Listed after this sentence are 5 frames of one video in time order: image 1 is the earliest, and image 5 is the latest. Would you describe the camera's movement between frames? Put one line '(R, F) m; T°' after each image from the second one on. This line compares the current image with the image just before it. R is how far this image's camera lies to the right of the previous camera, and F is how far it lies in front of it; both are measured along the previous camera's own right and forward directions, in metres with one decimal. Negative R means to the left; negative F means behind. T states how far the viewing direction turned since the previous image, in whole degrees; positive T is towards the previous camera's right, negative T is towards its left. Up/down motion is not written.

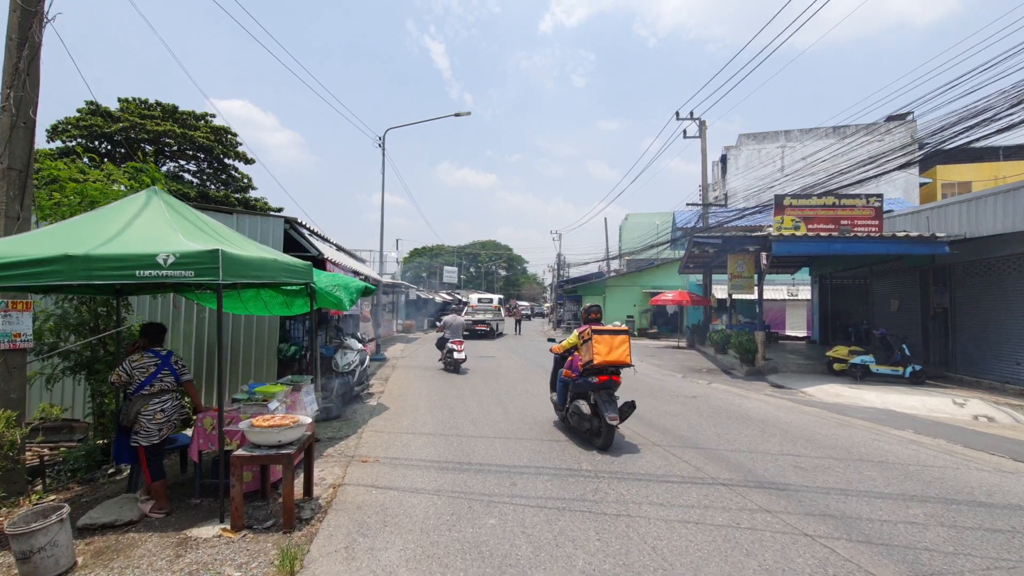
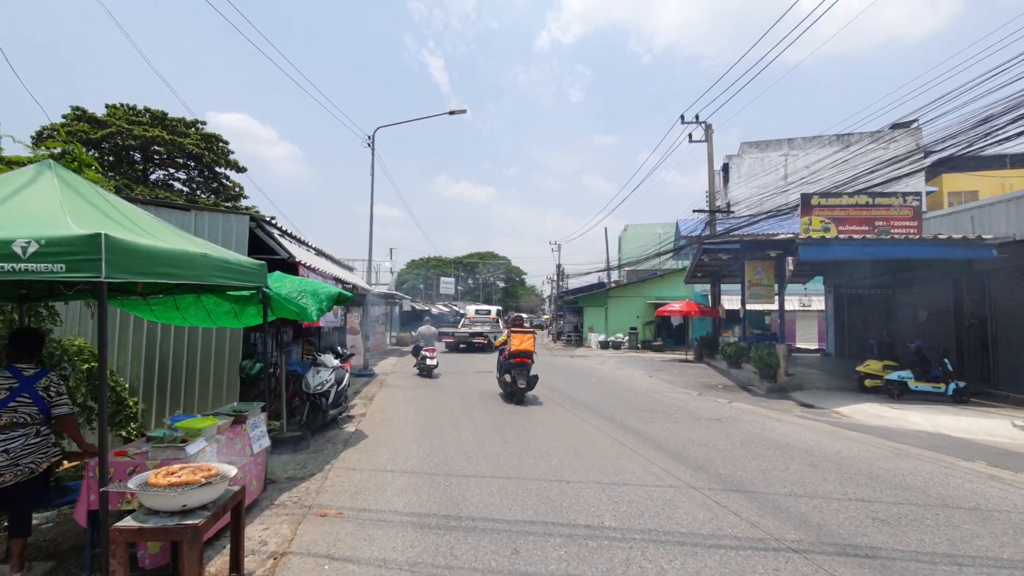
(0.0, +1.2) m; 0°
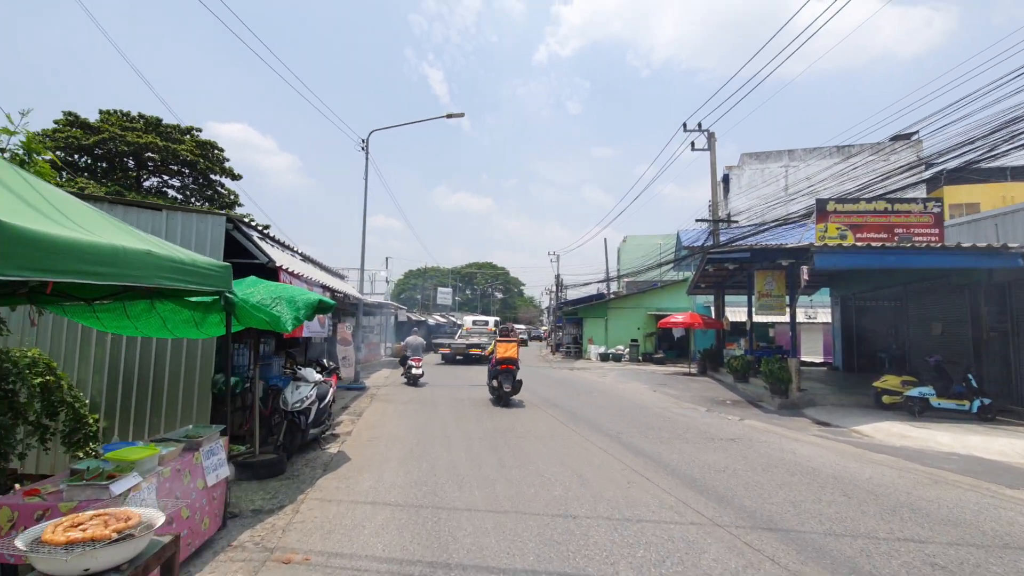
(0.0, +0.6) m; 0°
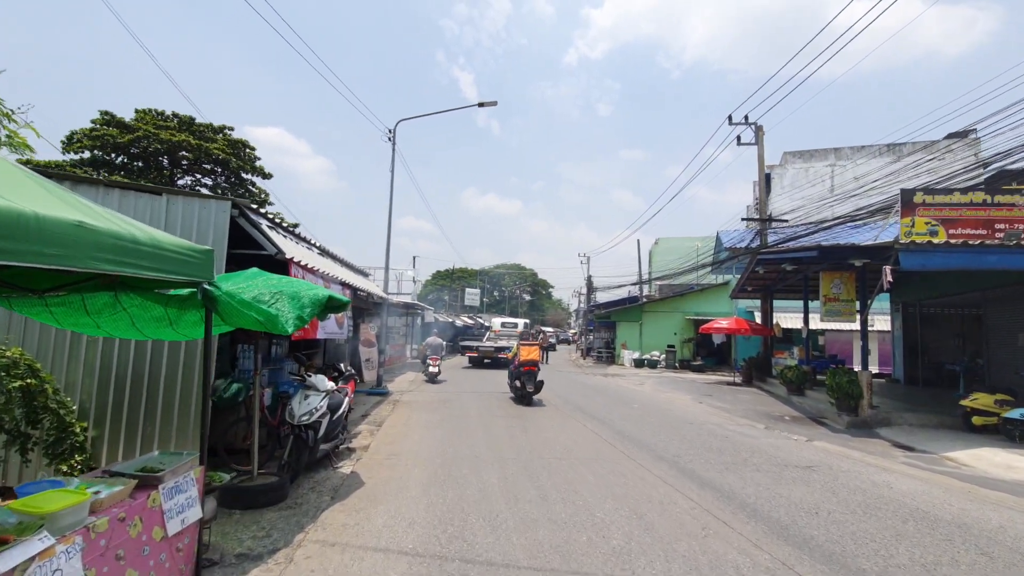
(-0.2, +1.0) m; -3°
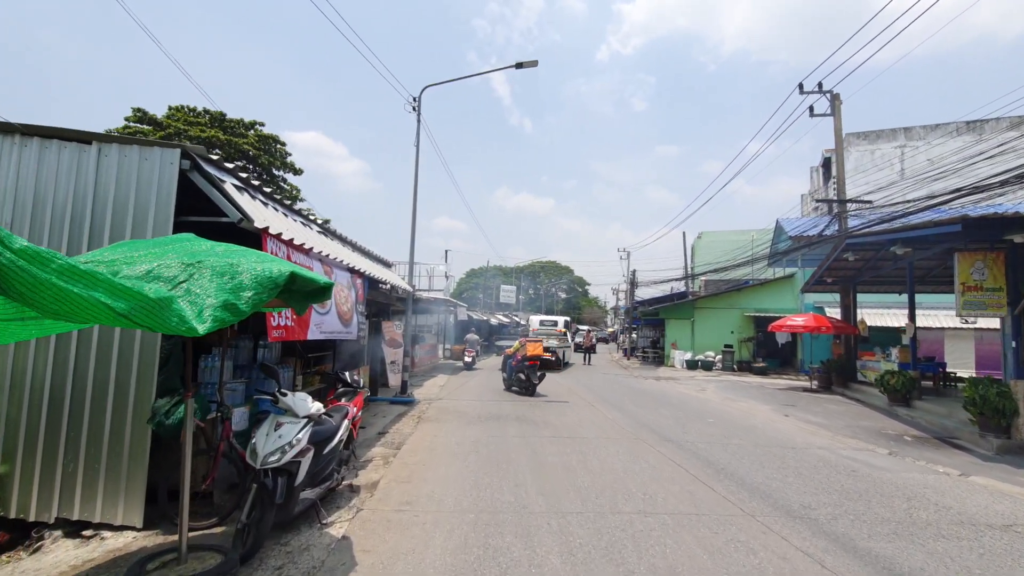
(-0.2, +2.0) m; -4°
